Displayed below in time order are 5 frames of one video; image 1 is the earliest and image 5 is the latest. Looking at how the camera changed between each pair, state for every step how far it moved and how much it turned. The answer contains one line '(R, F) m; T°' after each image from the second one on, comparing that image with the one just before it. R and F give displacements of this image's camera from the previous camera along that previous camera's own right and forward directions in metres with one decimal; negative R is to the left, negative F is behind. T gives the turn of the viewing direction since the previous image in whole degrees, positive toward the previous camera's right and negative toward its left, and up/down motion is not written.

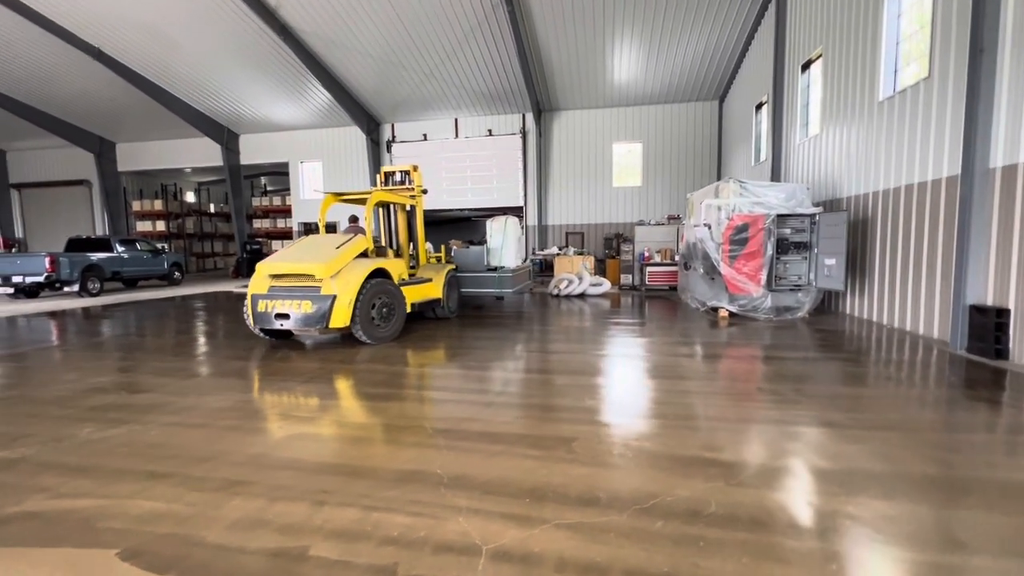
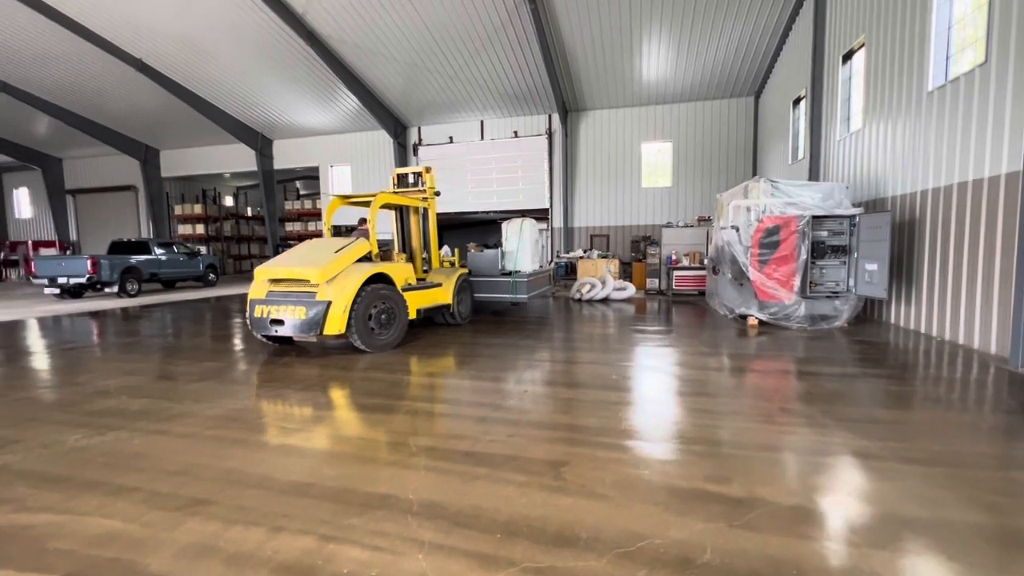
(+0.2, +0.2) m; -4°
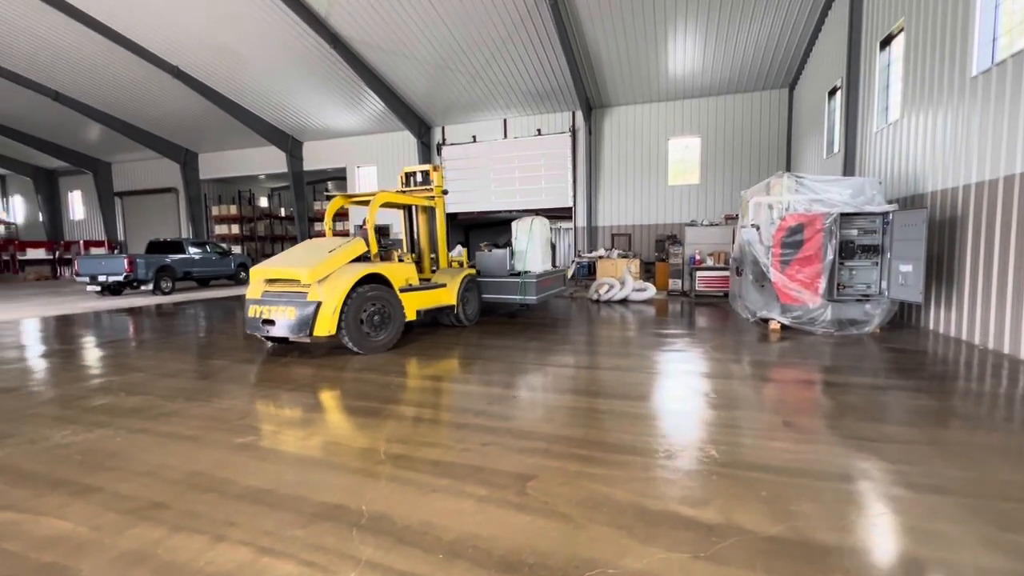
(+0.3, +0.1) m; -4°
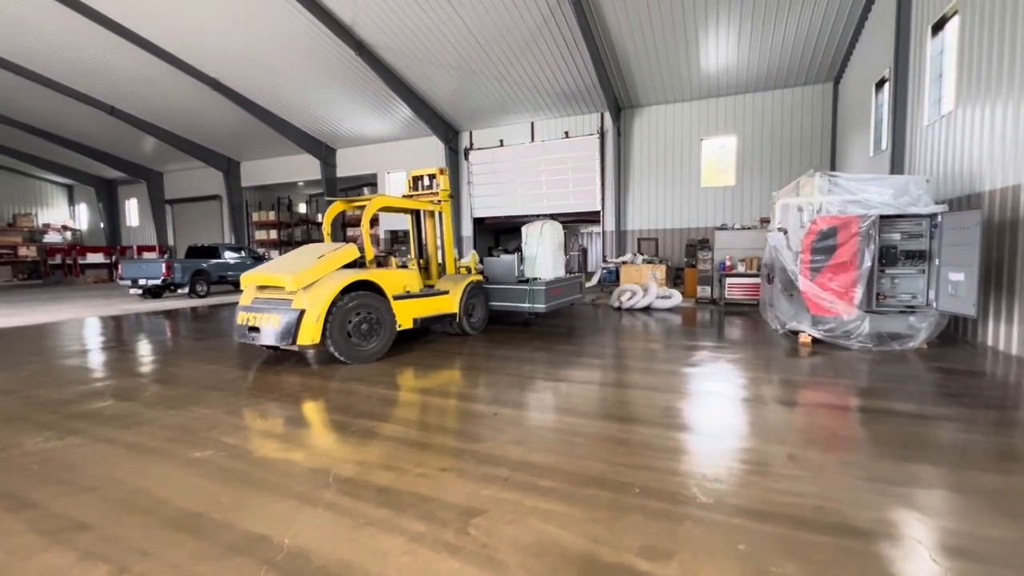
(+0.4, +0.3) m; -5°
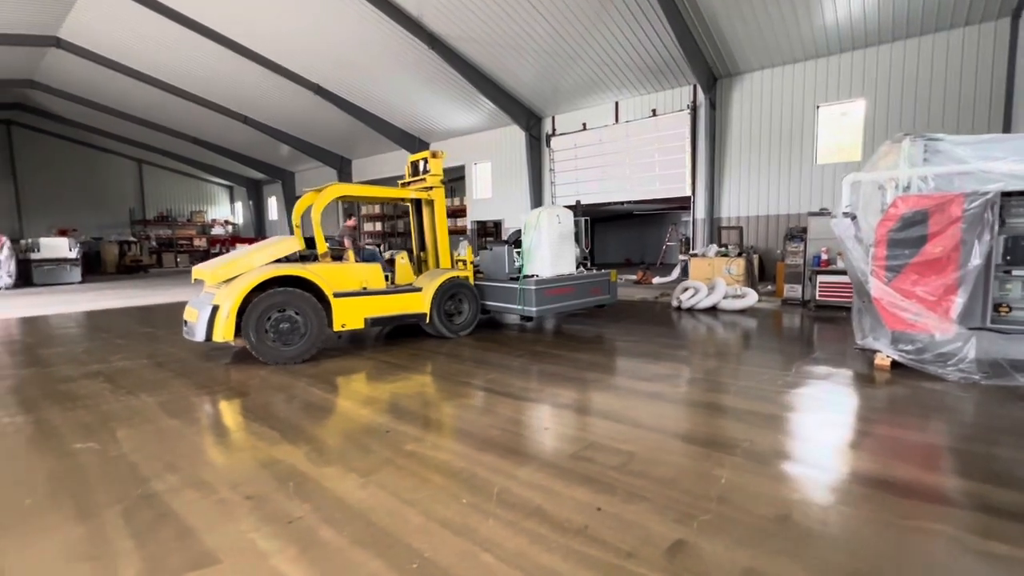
(+1.4, +0.7) m; -15°
